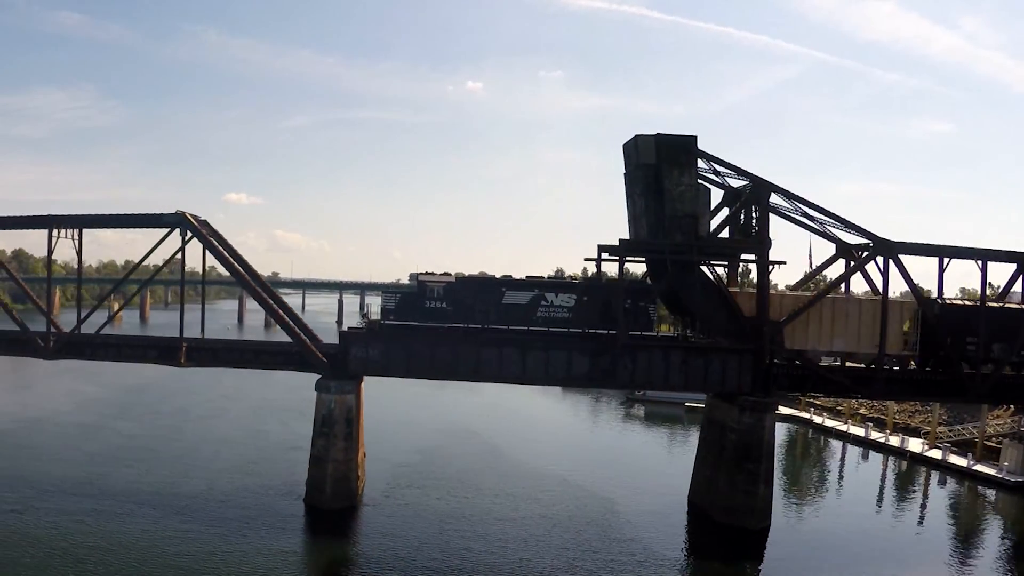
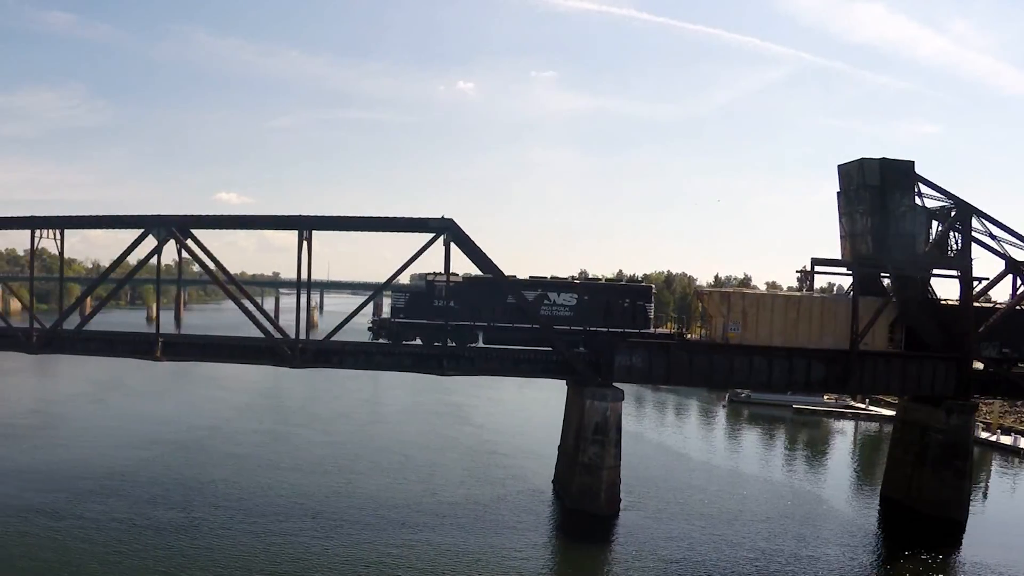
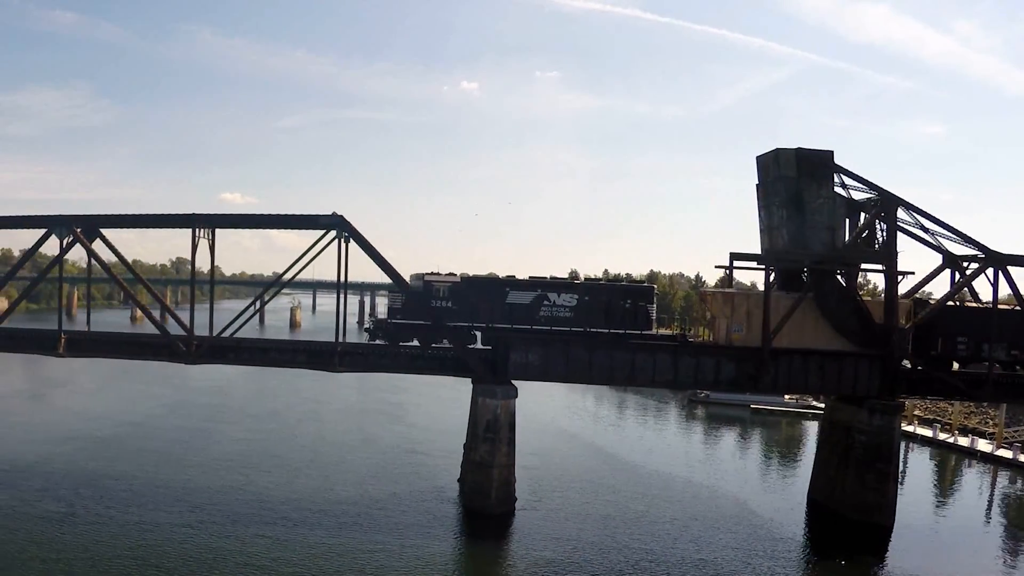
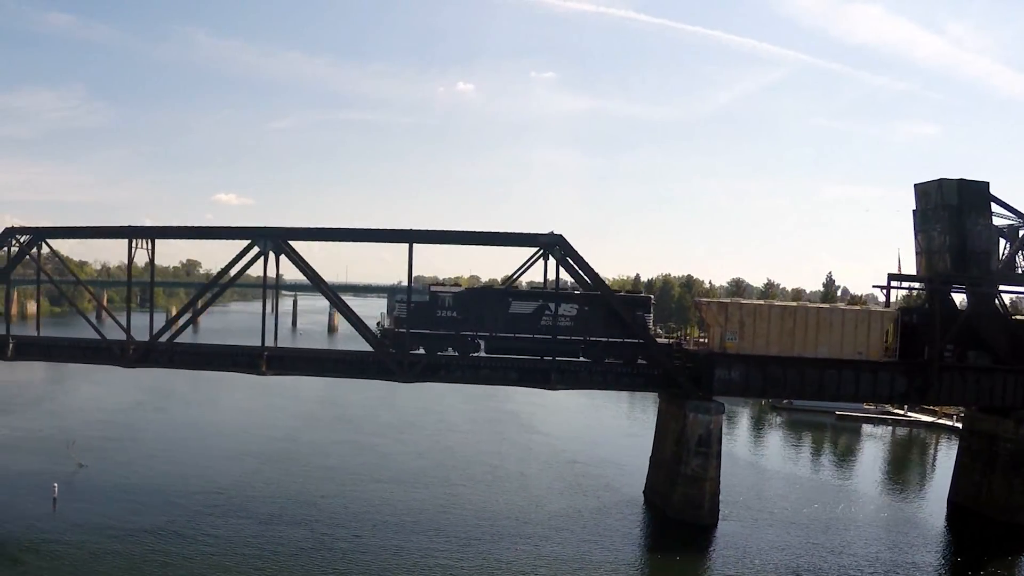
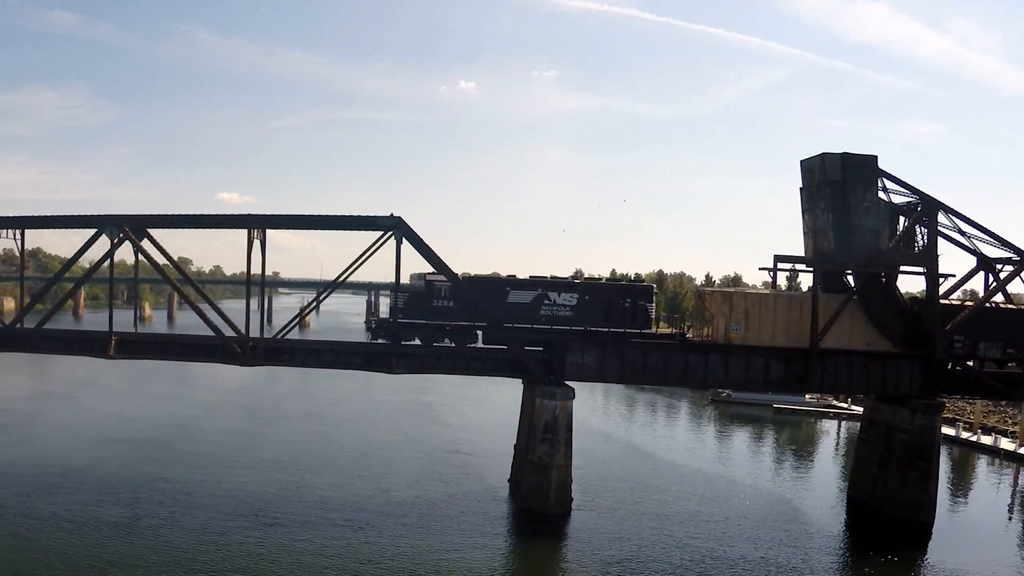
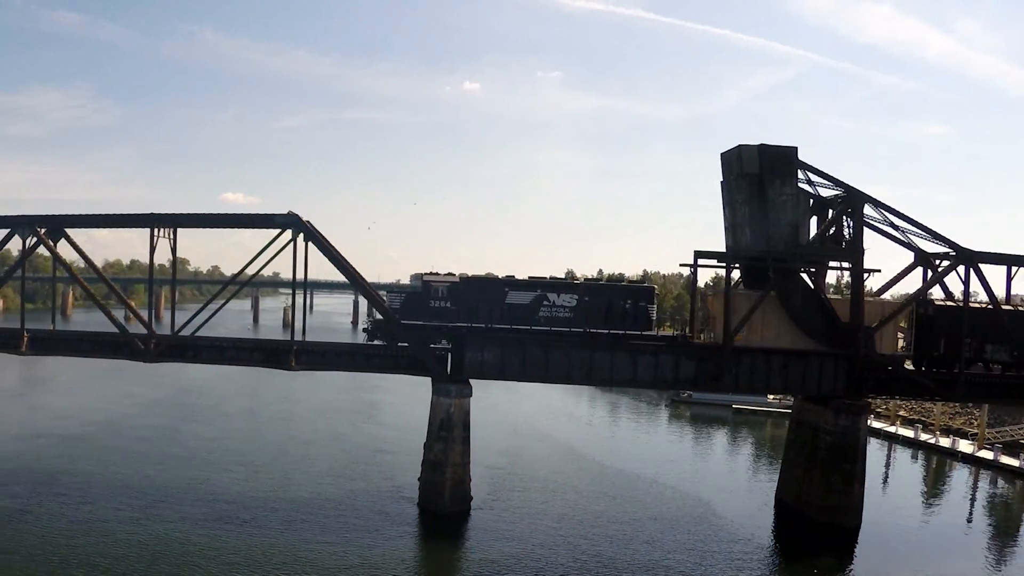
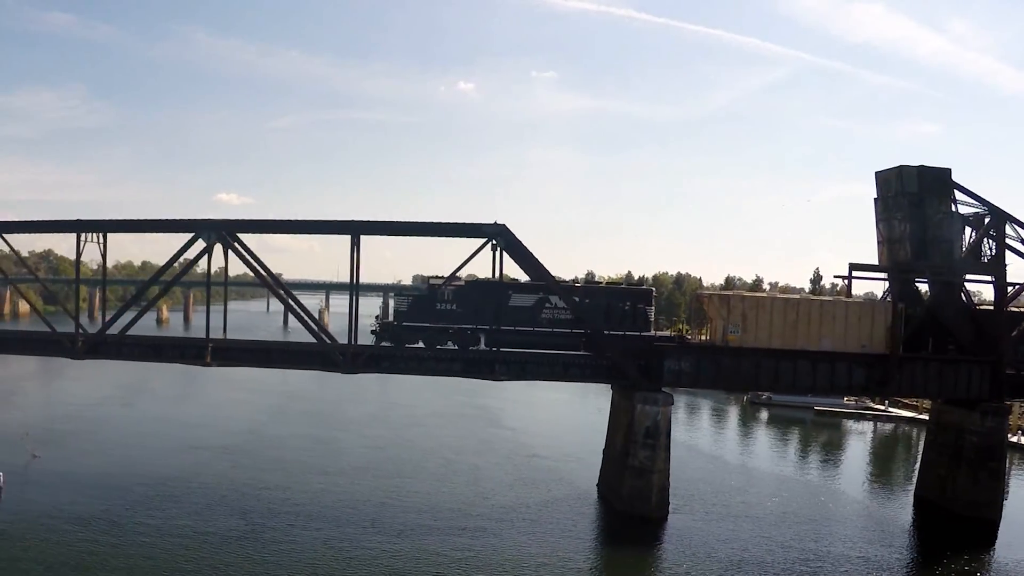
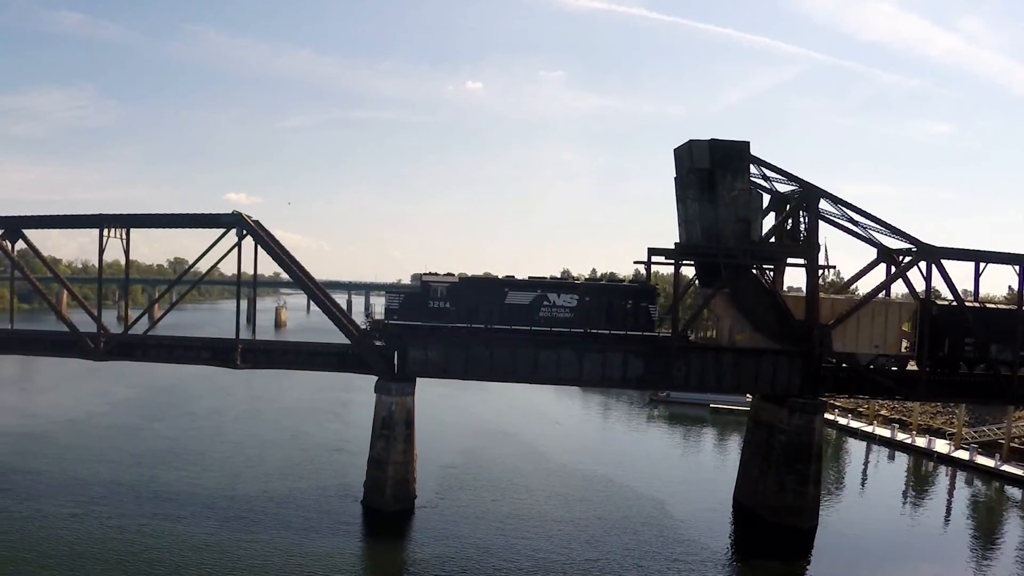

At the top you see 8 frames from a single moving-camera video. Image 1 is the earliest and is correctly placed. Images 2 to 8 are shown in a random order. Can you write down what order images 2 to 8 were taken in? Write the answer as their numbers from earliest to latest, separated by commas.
8, 6, 3, 5, 2, 7, 4
